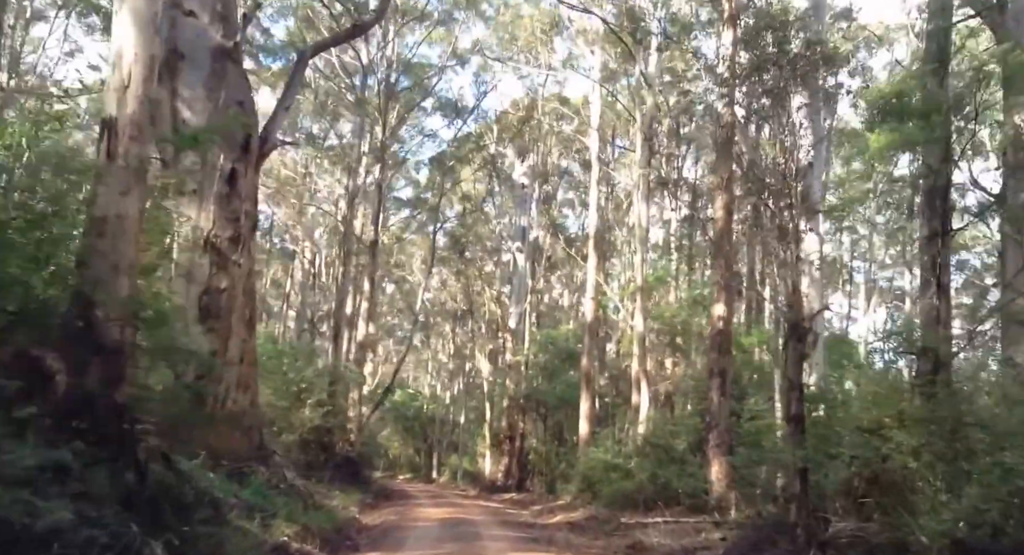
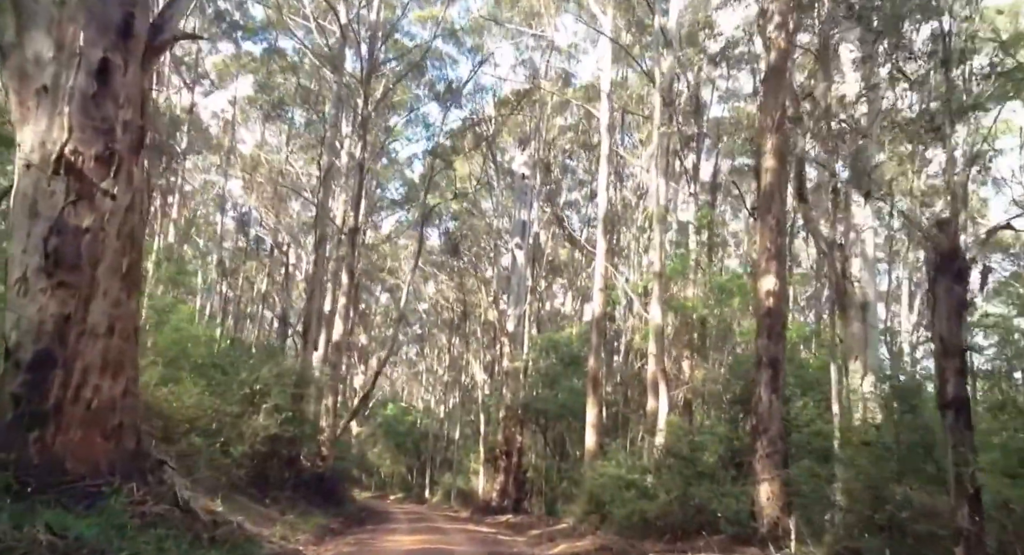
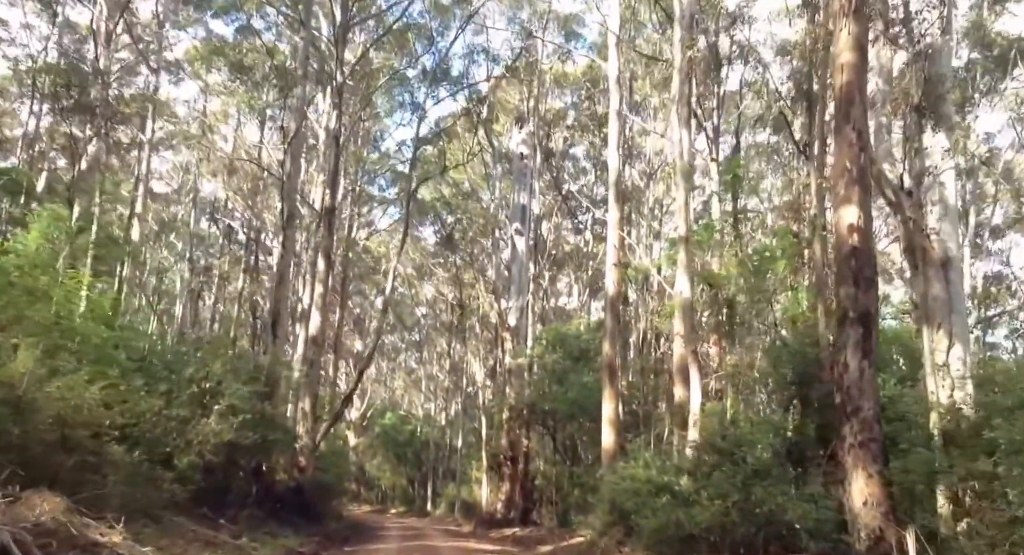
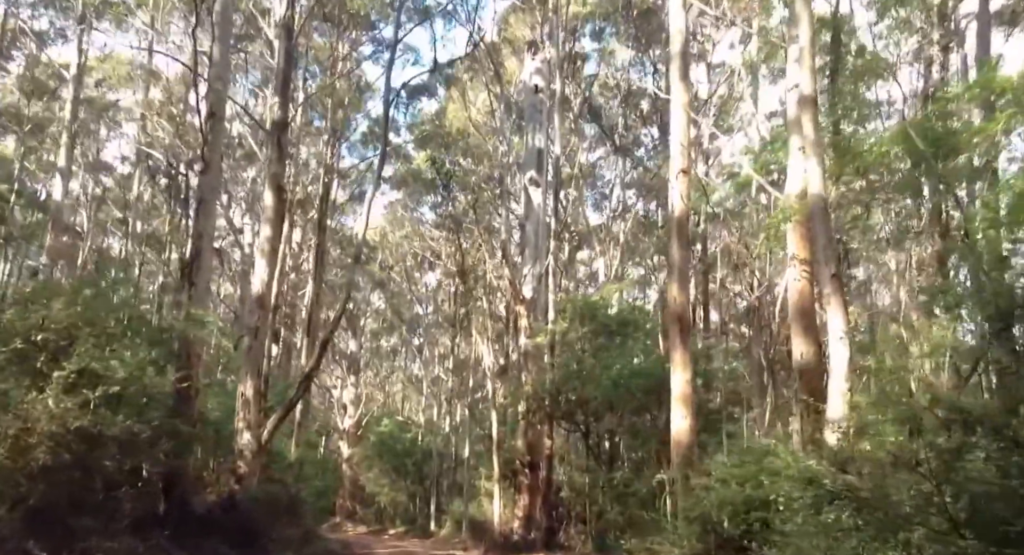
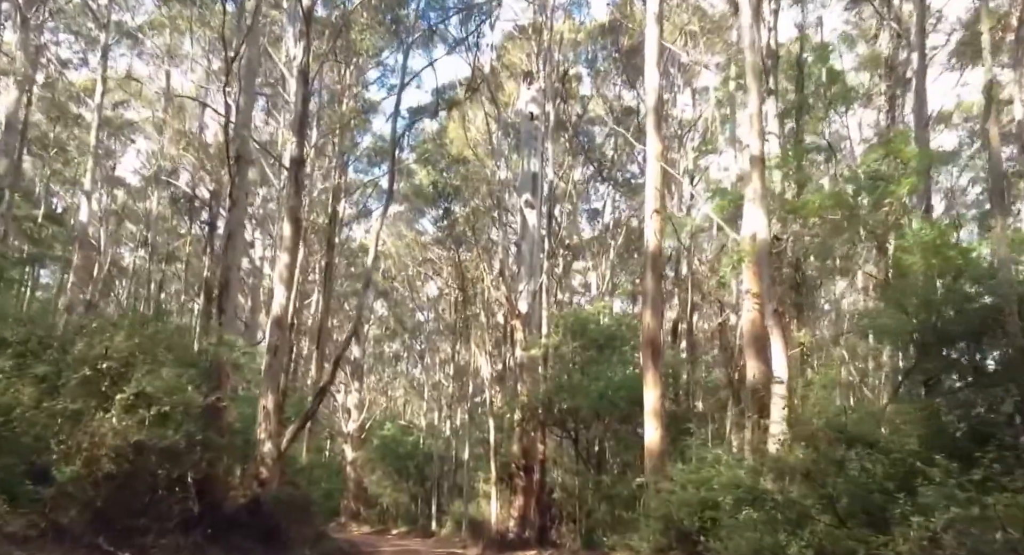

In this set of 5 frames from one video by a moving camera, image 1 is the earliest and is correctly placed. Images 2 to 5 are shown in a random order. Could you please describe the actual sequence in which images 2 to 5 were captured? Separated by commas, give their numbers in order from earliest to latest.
2, 3, 5, 4
